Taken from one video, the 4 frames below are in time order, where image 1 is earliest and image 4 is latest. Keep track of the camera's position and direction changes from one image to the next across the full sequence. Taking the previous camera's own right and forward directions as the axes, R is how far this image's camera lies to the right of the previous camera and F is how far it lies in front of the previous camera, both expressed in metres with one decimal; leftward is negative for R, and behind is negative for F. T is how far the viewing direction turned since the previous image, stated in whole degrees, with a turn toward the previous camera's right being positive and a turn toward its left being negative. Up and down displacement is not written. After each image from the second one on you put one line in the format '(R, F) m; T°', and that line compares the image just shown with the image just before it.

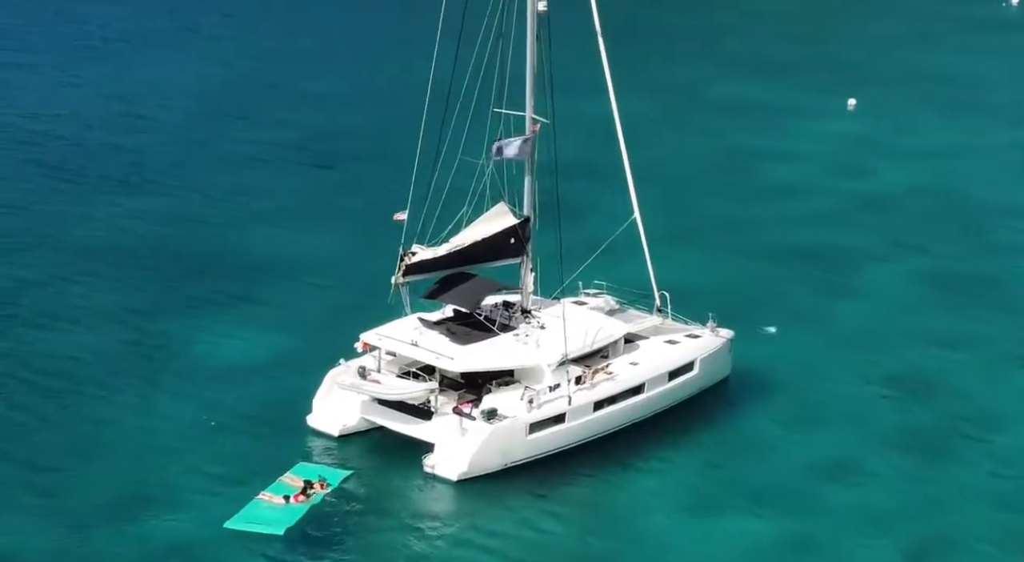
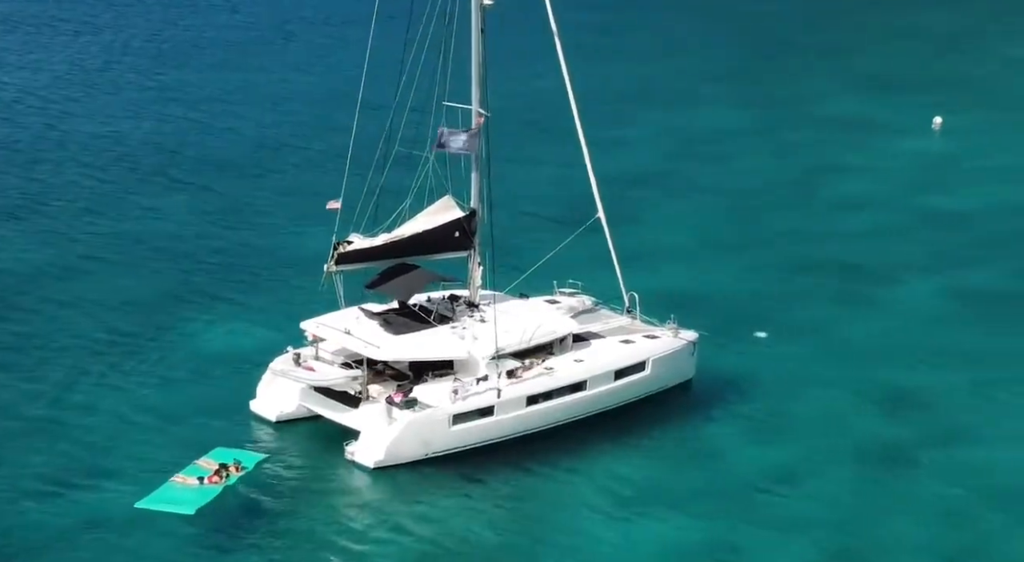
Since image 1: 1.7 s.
(+5.5, +0.4) m; -6°
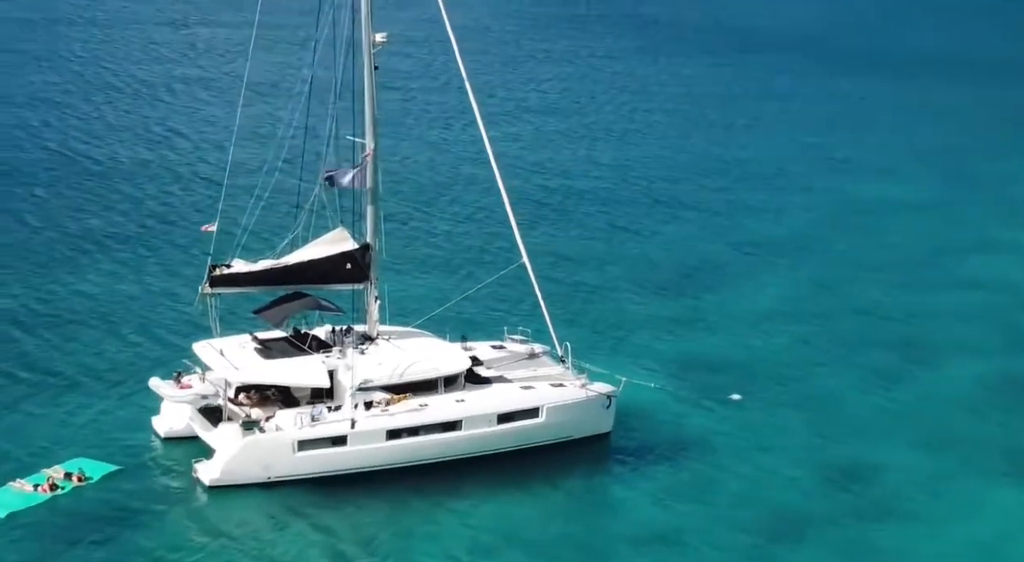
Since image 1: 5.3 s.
(+11.3, +1.8) m; -13°
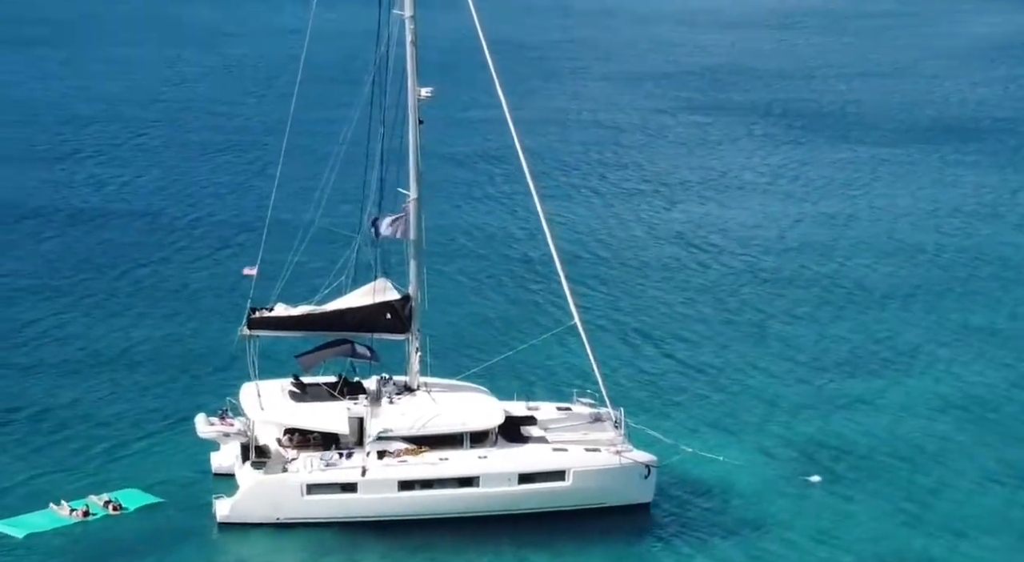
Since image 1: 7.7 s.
(+6.5, +1.1) m; -12°
